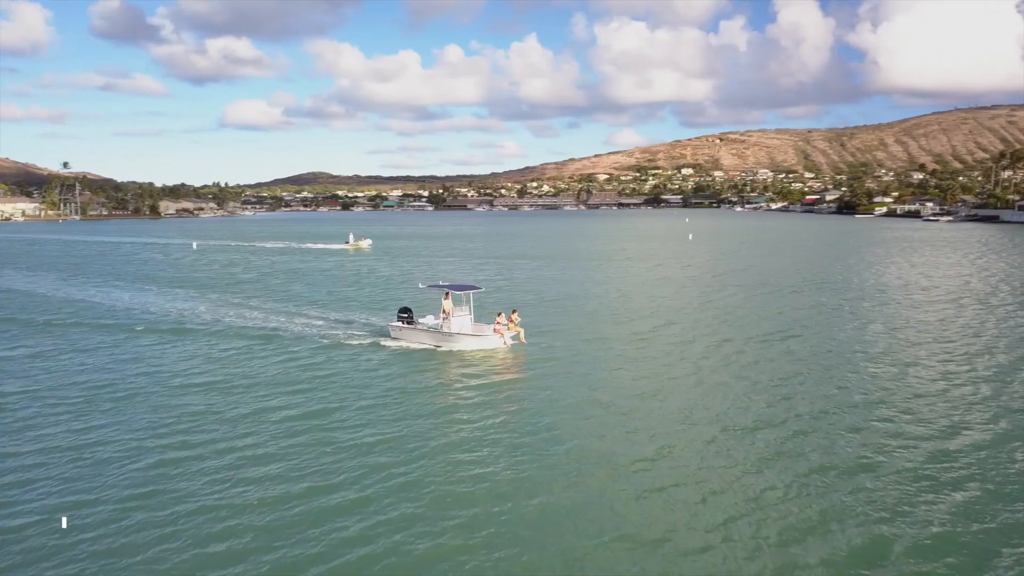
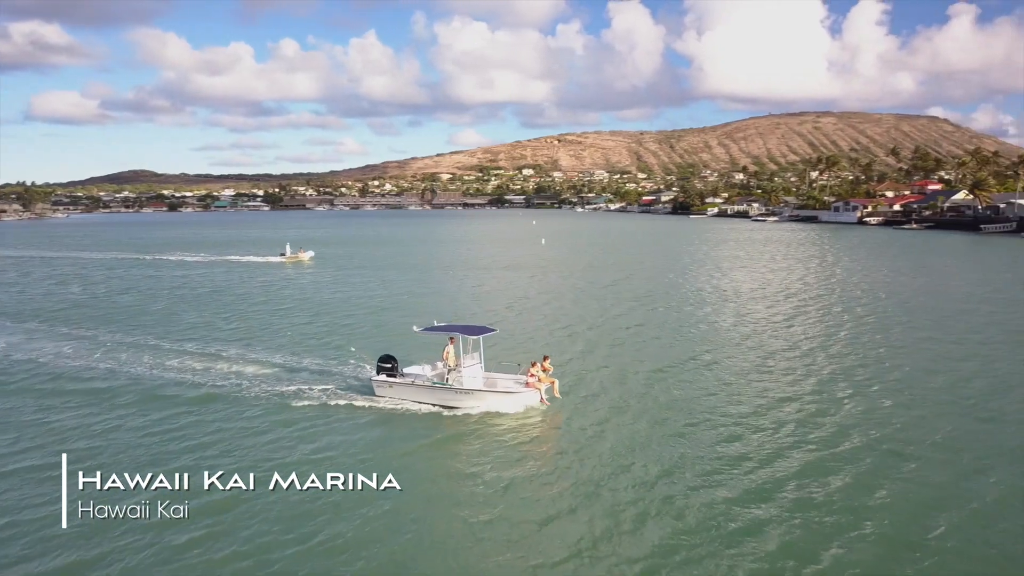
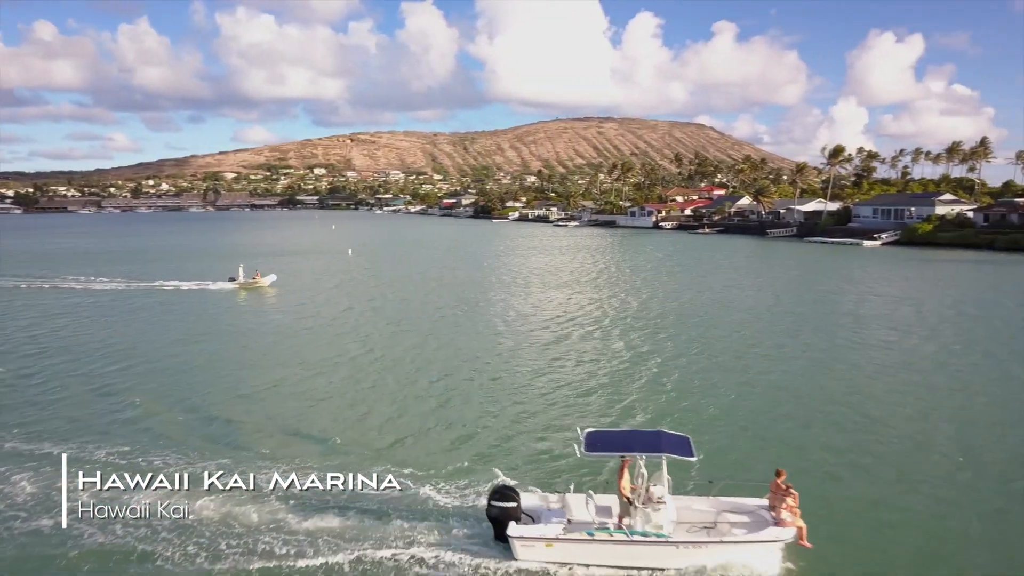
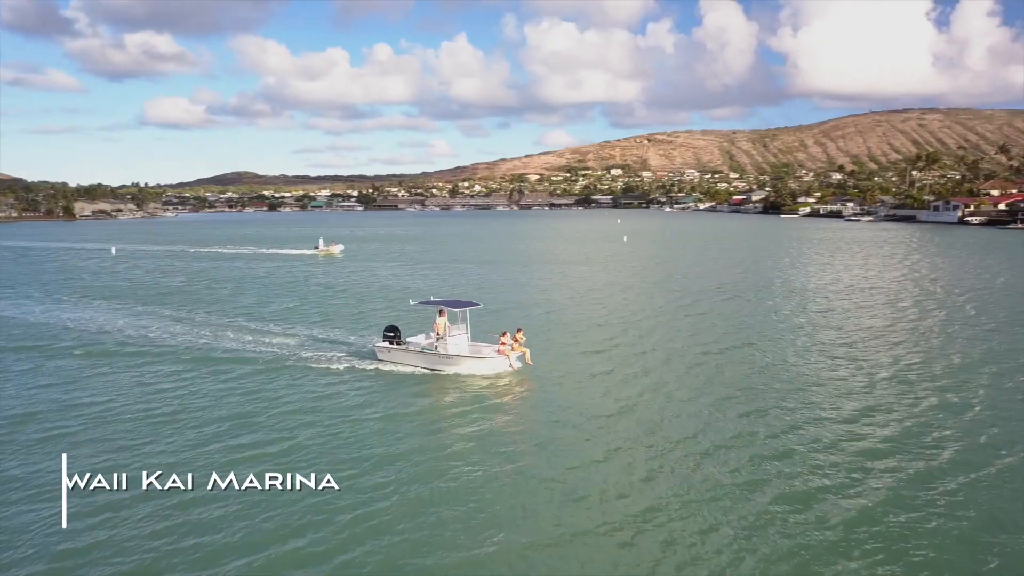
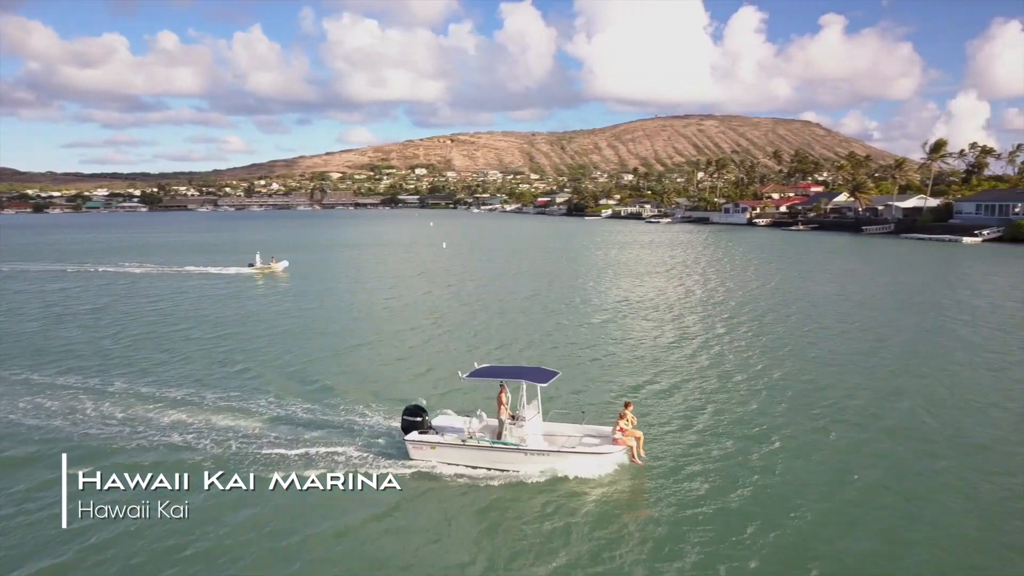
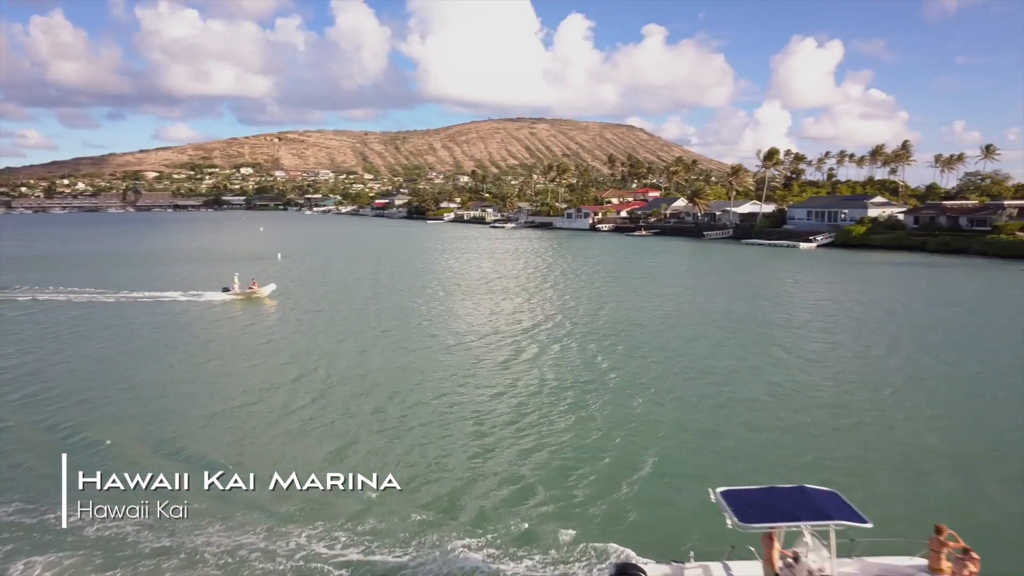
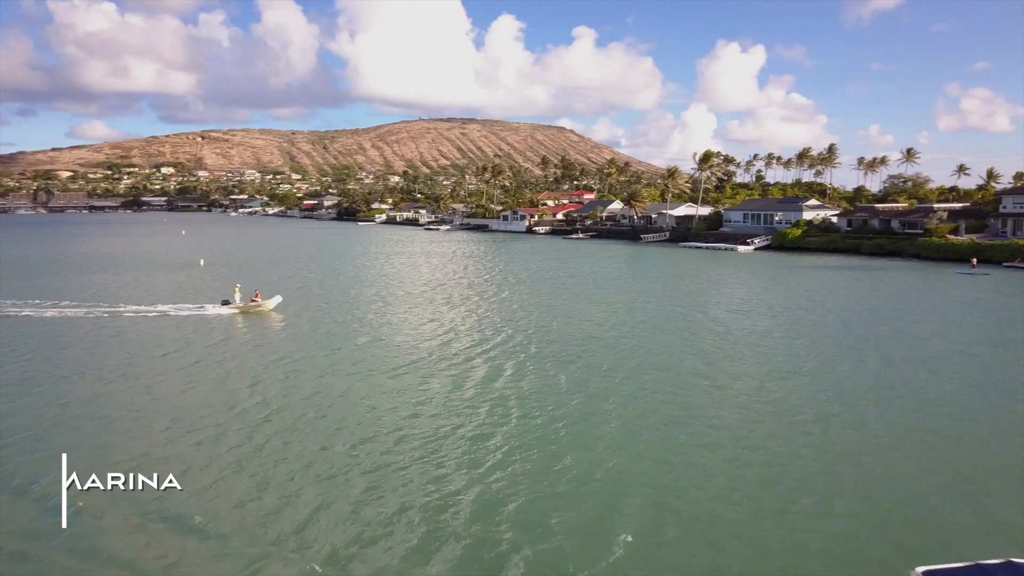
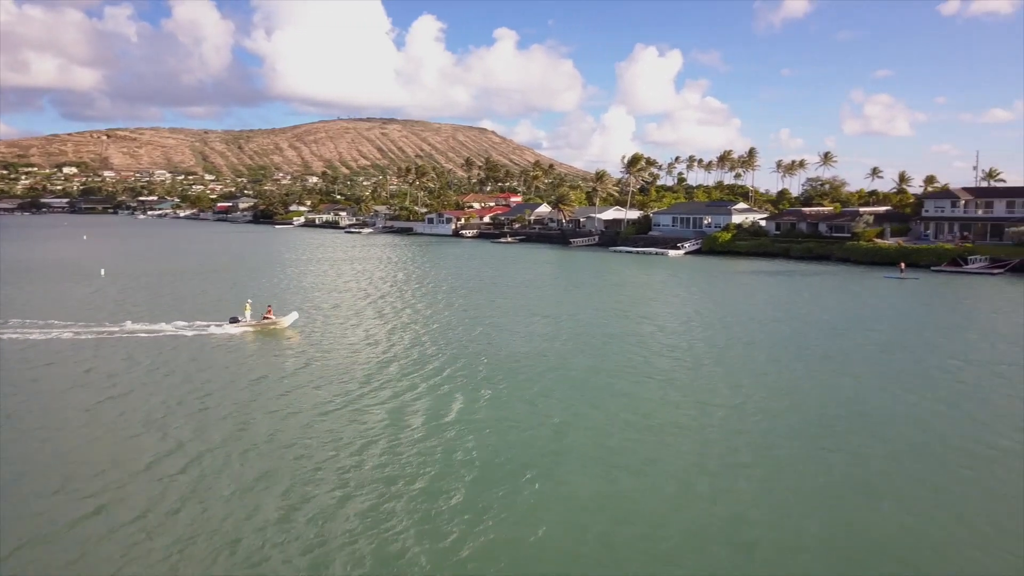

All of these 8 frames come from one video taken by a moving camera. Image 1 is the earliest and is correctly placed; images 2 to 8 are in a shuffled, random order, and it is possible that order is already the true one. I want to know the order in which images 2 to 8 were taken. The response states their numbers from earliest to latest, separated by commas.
4, 2, 5, 3, 6, 7, 8
